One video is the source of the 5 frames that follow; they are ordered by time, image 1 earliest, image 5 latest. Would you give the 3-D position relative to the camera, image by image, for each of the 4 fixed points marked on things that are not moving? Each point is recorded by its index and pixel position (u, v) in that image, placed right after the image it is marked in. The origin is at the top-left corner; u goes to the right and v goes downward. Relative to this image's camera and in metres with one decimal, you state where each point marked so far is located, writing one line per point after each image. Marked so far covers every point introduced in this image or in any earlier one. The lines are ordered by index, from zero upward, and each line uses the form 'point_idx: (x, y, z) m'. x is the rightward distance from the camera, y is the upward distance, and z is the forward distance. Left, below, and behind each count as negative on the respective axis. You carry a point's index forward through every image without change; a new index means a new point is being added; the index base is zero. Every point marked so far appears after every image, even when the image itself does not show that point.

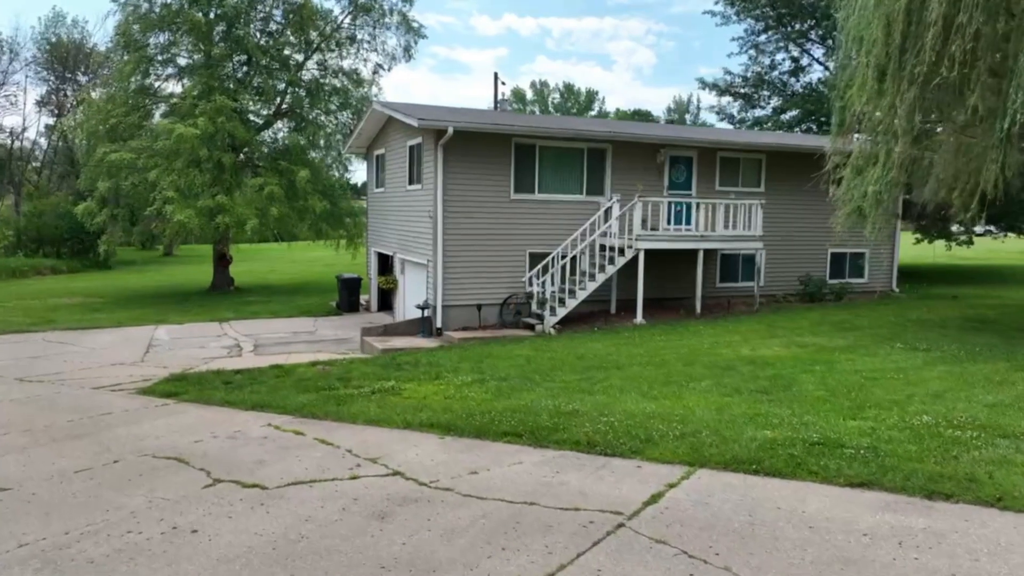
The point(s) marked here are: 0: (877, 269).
0: (+9.3, +0.5, +18.5) m
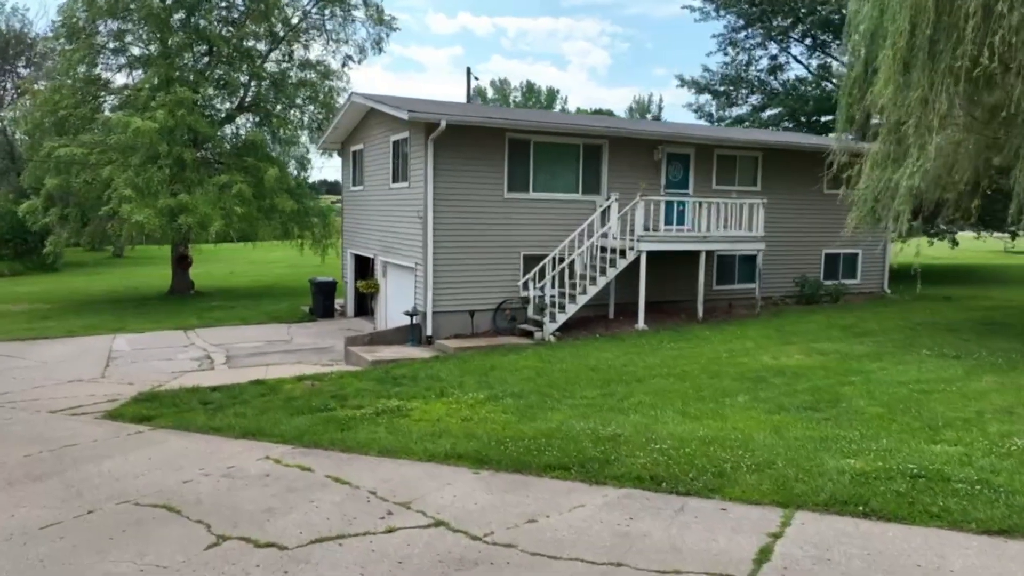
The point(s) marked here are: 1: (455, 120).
0: (+9.0, +0.5, +18.2) m
1: (-1.0, +2.9, +12.6) m
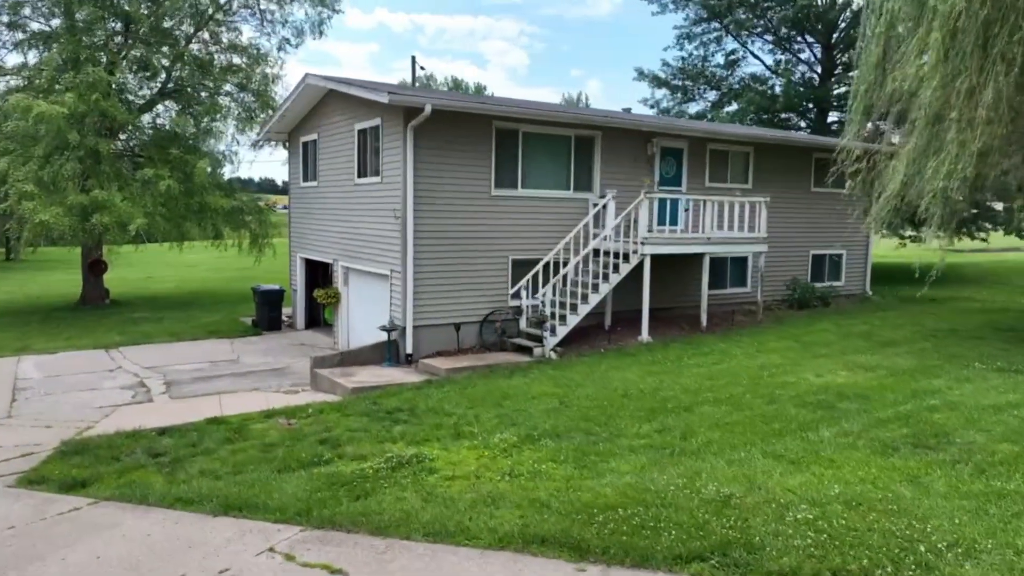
0: (+8.2, +0.4, +17.5) m
1: (-1.1, +2.8, +10.9) m
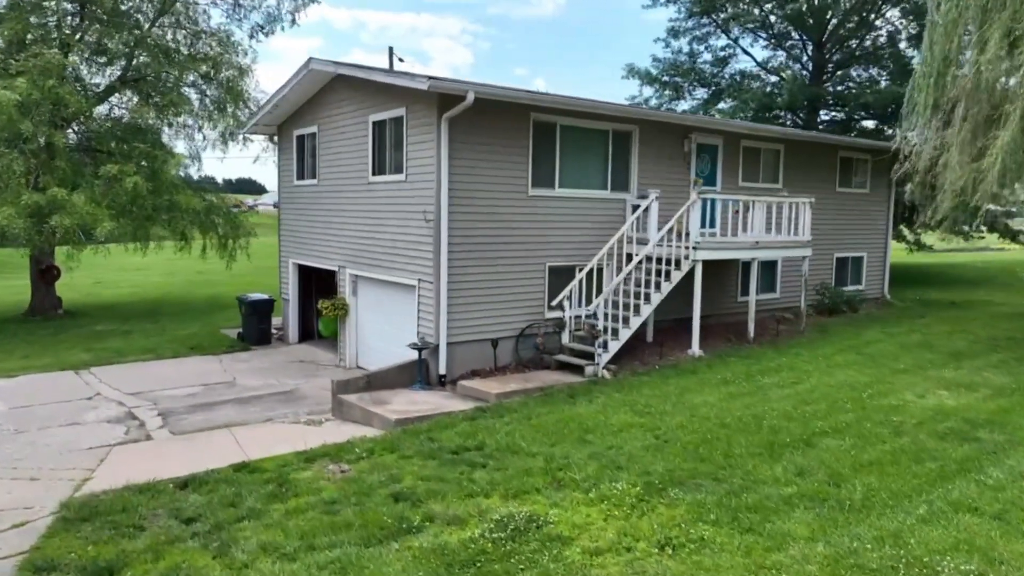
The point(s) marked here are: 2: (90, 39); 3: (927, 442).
0: (+8.4, +0.3, +16.9) m
1: (-0.4, +2.6, +9.6) m
2: (-11.0, +6.5, +18.7) m
3: (+3.9, -1.5, +6.8) m
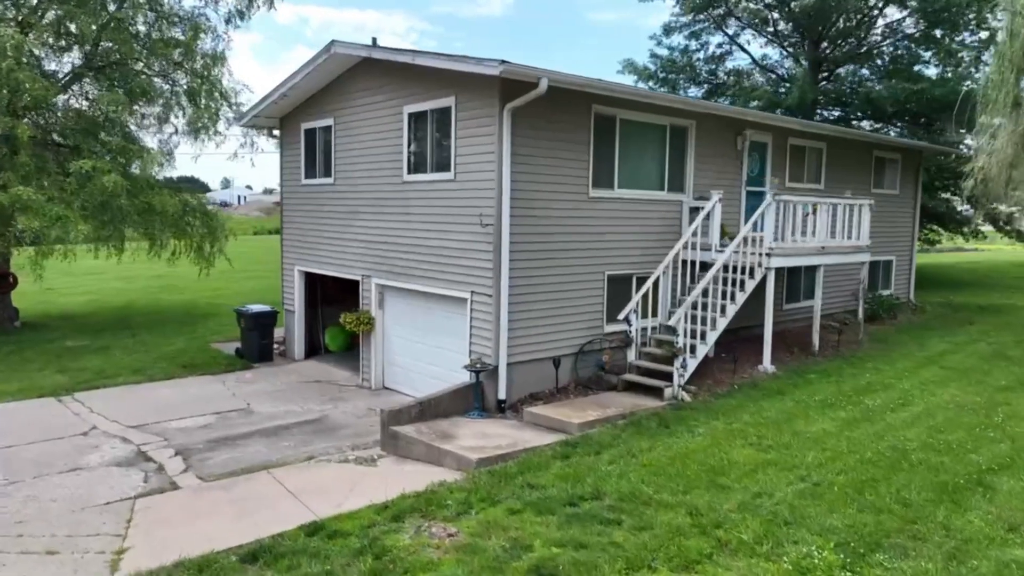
0: (+8.8, +0.2, +16.3) m
1: (+0.5, +2.4, +8.5) m
2: (-10.7, +6.2, +16.7) m
3: (+5.0, -1.6, +6.0) m
